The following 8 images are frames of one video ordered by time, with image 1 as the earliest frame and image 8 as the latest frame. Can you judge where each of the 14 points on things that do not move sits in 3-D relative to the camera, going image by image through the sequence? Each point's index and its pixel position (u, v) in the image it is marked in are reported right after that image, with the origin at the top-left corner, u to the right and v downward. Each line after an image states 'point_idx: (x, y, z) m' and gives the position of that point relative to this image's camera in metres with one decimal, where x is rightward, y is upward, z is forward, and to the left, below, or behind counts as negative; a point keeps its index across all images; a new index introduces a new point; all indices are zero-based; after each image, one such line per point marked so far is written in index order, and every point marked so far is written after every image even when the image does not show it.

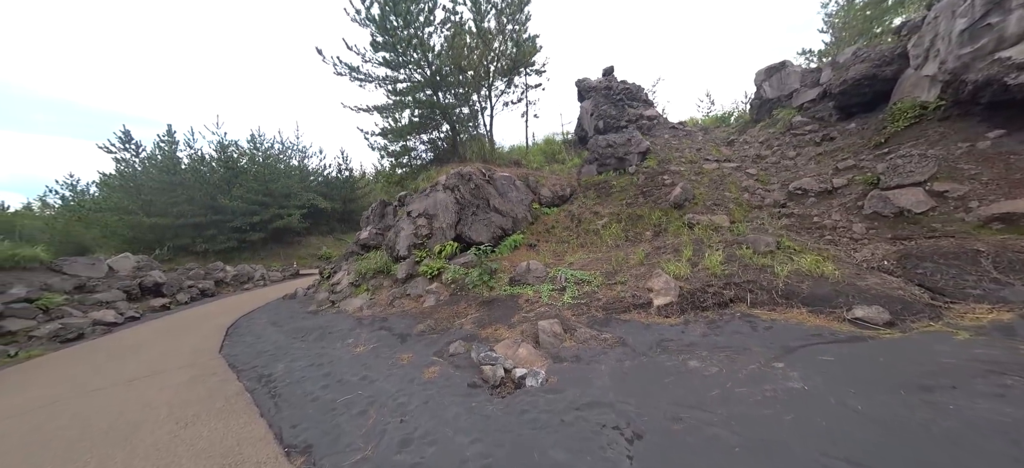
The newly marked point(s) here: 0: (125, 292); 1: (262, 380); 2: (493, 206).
0: (-13.2, -2.0, +11.2) m
1: (-3.0, -1.8, +3.9) m
2: (-0.4, +0.7, +7.9) m
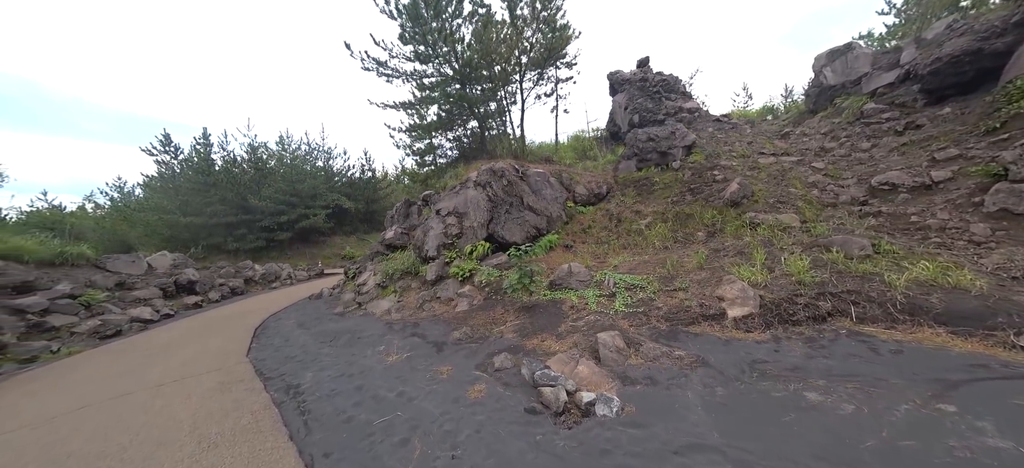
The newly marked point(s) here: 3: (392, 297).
0: (-12.2, -1.9, +11.4) m
1: (-2.5, -1.8, +3.6) m
2: (+0.4, +0.7, +7.5) m
3: (-2.7, -1.5, +7.5) m
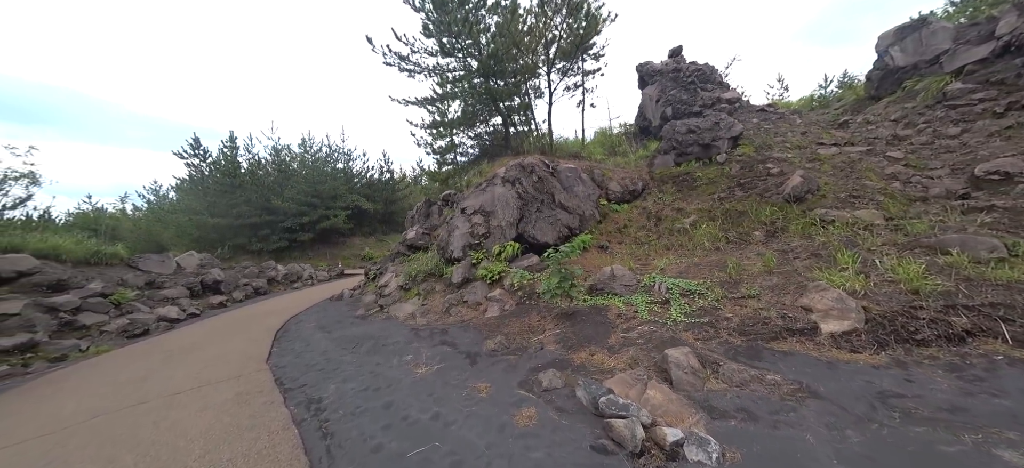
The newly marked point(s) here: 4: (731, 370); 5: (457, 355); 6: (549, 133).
0: (-11.4, -1.9, +11.5) m
1: (-2.0, -1.7, +3.3) m
2: (+1.0, +0.7, +7.0) m
3: (-2.1, -1.5, +7.2) m
4: (+1.7, -1.1, +2.6) m
5: (-0.7, -1.5, +4.1) m
6: (+1.1, +3.1, +9.9) m
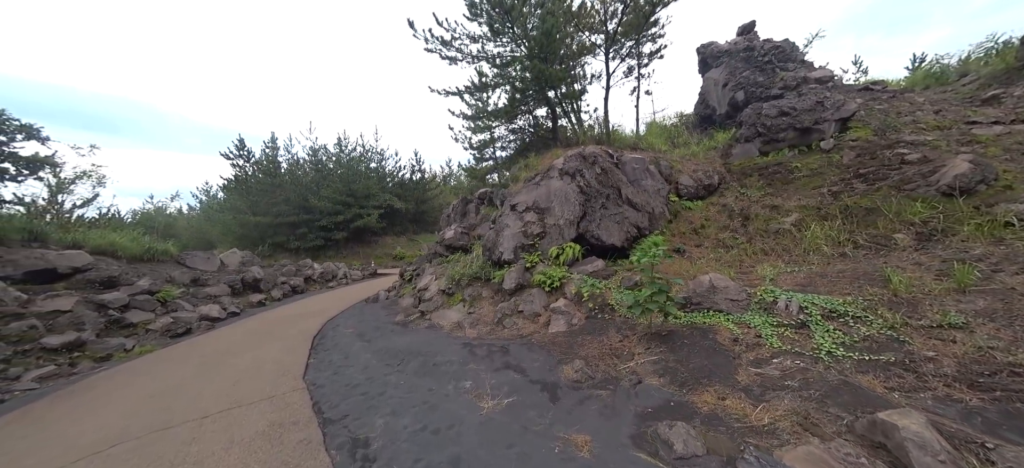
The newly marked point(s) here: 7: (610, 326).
0: (-9.9, -1.8, +11.5) m
1: (-1.2, -1.7, +2.6) m
2: (+2.1, +0.7, +6.1) m
3: (-1.0, -1.5, +6.5) m
4: (+2.5, -1.1, +1.6) m
5: (+0.2, -1.5, +3.3) m
6: (+2.5, +3.1, +9.0) m
7: (+1.3, -1.2, +4.2) m
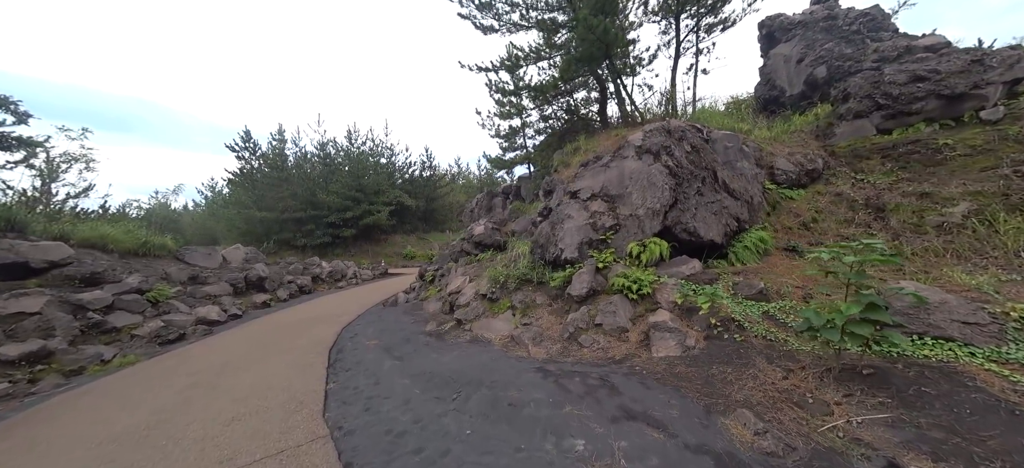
0: (-8.9, -1.6, +10.4) m
1: (-0.3, -1.6, +1.4) m
2: (+3.1, +0.8, +4.8) m
3: (0.0, -1.3, +5.3) m
4: (+3.4, -1.0, +0.4) m
5: (+1.1, -1.4, +2.0) m
6: (+3.5, +3.1, +7.8) m
7: (+2.2, -1.1, +3.0) m
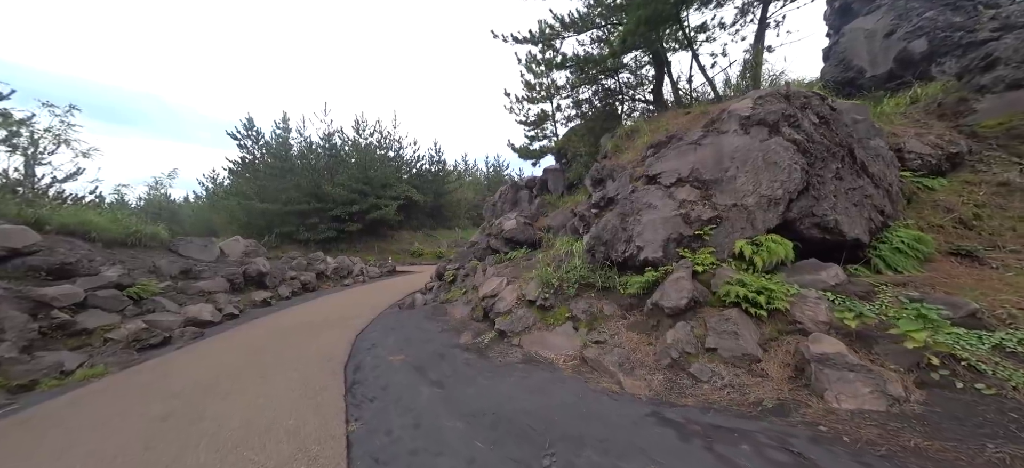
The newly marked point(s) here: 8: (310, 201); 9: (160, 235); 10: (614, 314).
0: (-8.1, -1.3, +9.3) m
1: (+0.5, -1.5, +0.2) m
2: (+4.0, +0.8, +3.7) m
3: (+0.8, -1.3, +4.2) m
4: (+4.2, -1.0, -0.8) m
5: (+1.9, -1.3, +0.9) m
6: (+4.4, +3.2, +6.6) m
7: (+3.0, -1.0, +1.9) m
8: (-11.5, +1.9, +18.8) m
9: (-11.1, 0.0, +10.3) m
10: (+1.4, -1.1, +4.4) m
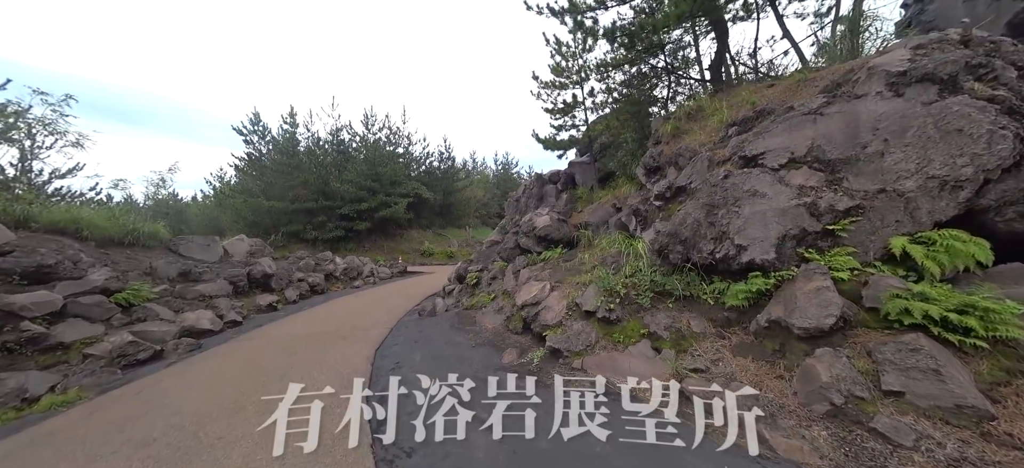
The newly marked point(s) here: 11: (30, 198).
0: (-7.3, -1.3, +8.5) m
1: (+1.1, -1.5, -0.7) m
2: (+4.6, +0.9, +2.7) m
3: (+1.5, -1.2, +3.2) m
4: (+4.8, -0.9, -1.8) m
5: (+2.6, -1.3, 0.0) m
6: (+5.2, +3.2, +5.6) m
7: (+3.7, -1.0, +0.9) m
8: (-10.6, +2.0, +18.0) m
9: (-10.4, 0.0, +9.5) m
10: (+2.1, -1.0, +3.4) m
11: (-13.5, +1.0, +9.1) m
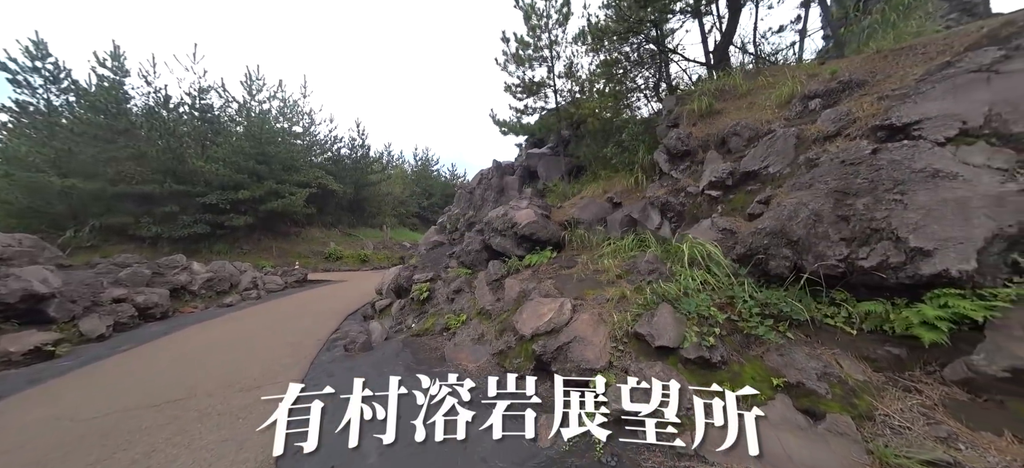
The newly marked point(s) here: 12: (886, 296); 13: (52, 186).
0: (-7.8, -1.1, +4.6) m
1: (+2.8, -1.4, -2.0) m
2: (+5.3, +0.8, +2.2) m
3: (+2.1, -1.2, +1.8) m
4: (+6.7, -0.9, -2.1) m
5: (+4.0, -1.2, -1.0) m
6: (+5.1, +3.1, +5.2) m
7: (+4.9, -1.0, +0.2) m
8: (-13.5, +2.2, +12.9) m
9: (-11.0, +0.3, +4.8) m
10: (+2.6, -1.0, +2.2) m
11: (-13.8, +1.4, +3.5) m
12: (+2.9, -0.4, +2.4) m
13: (-15.8, +1.8, +11.4) m
